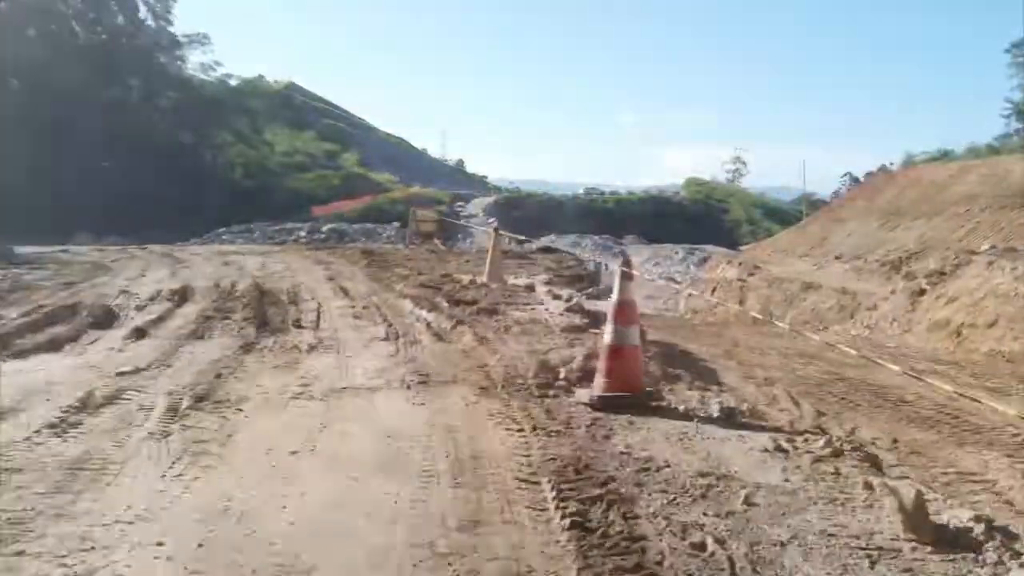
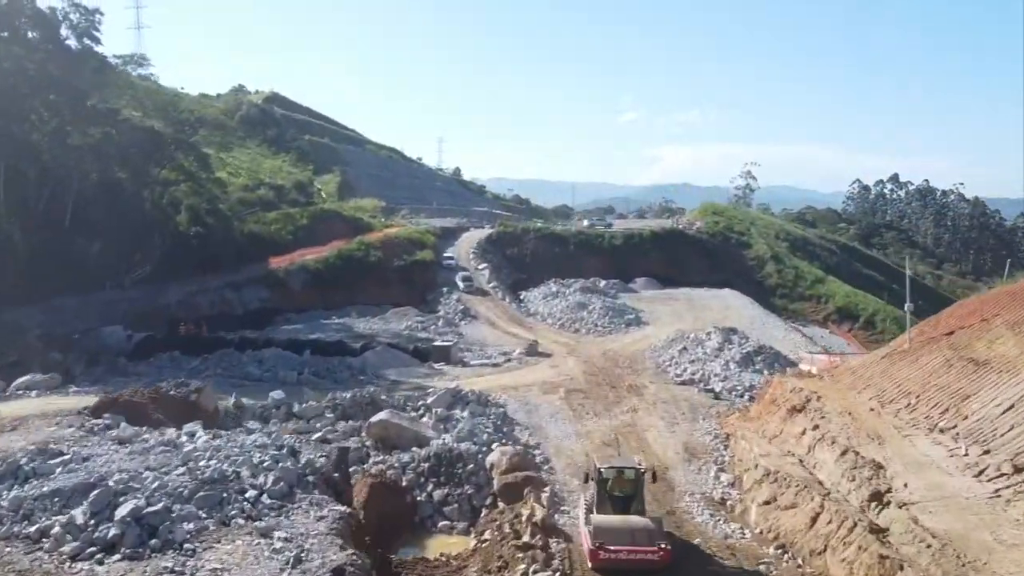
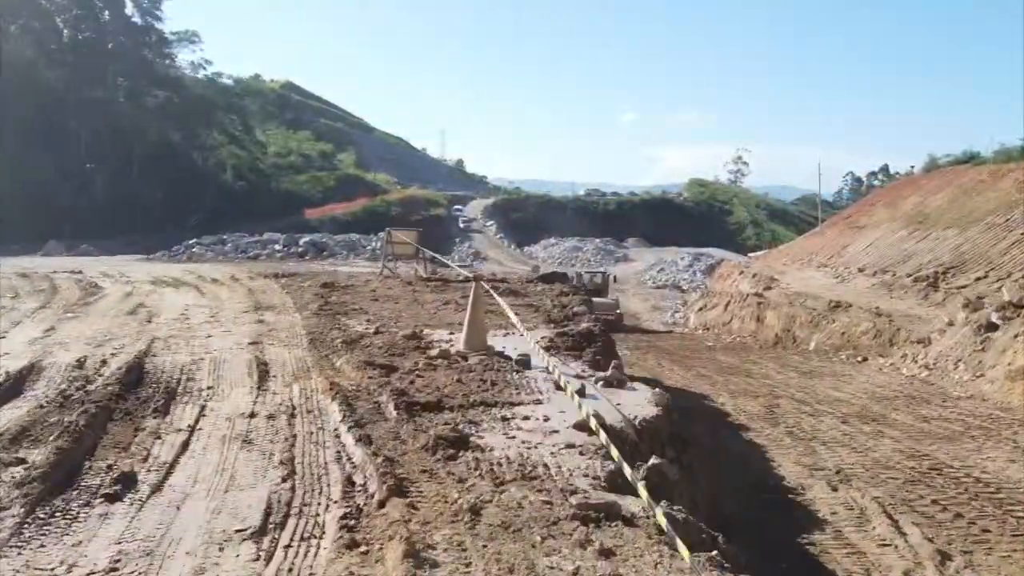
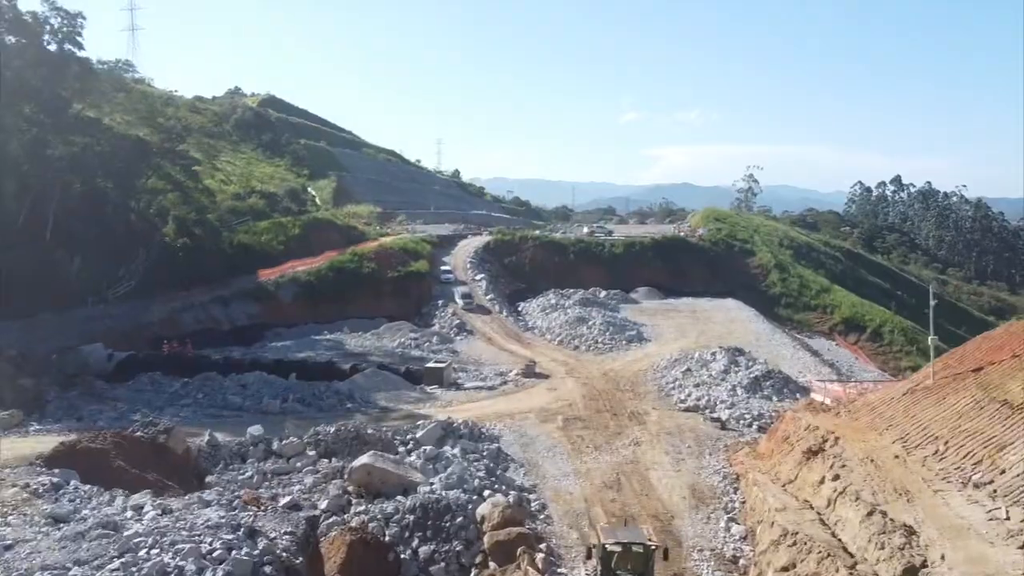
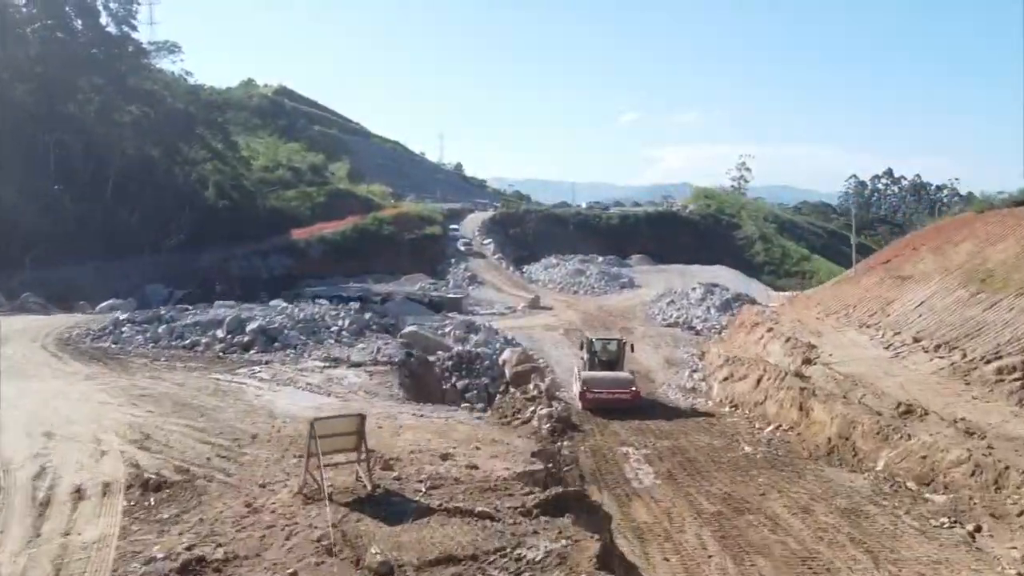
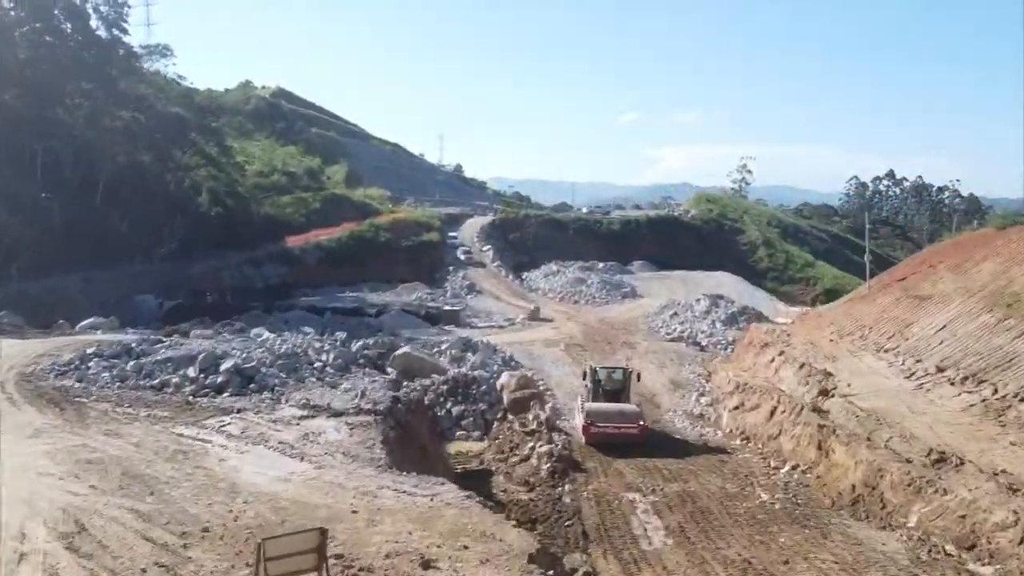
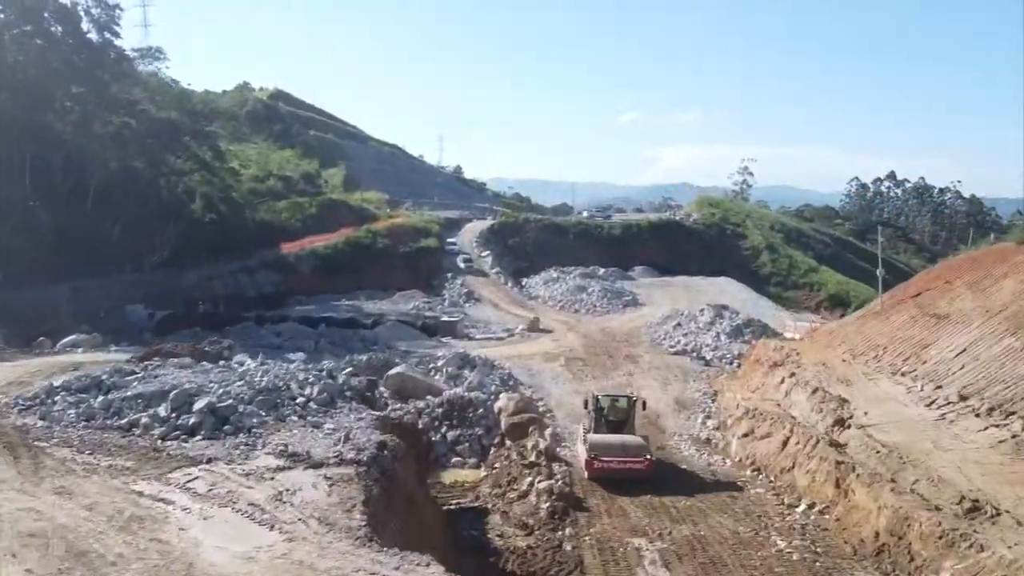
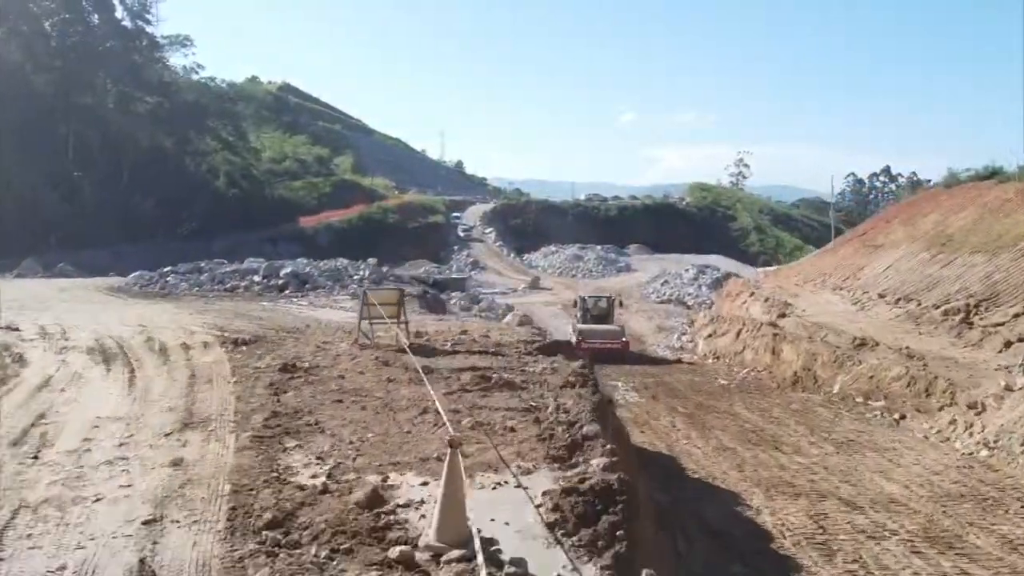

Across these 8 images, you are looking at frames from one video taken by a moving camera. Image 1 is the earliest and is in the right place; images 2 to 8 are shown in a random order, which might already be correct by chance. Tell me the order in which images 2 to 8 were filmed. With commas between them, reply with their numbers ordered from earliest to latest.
3, 8, 5, 6, 7, 2, 4
